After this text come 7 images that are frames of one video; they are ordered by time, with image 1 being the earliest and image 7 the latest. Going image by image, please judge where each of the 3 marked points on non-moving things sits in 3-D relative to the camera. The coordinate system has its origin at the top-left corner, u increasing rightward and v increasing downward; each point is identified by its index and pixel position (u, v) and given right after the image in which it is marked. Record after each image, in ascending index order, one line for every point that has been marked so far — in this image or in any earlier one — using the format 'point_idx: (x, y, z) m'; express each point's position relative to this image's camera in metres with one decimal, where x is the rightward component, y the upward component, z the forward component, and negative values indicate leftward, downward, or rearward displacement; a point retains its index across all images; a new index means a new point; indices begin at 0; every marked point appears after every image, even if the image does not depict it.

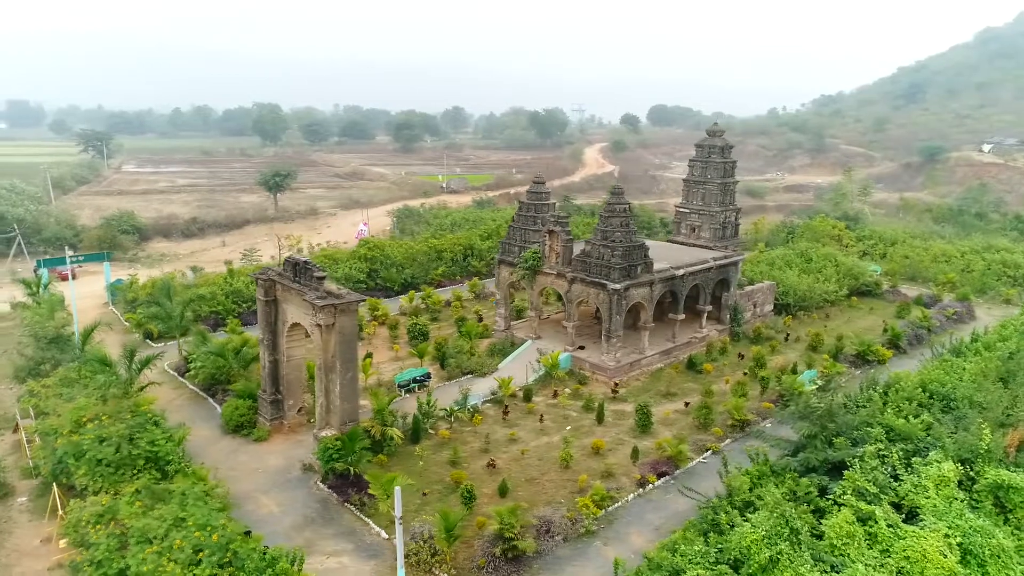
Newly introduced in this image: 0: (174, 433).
0: (-7.5, -3.2, +15.9) m
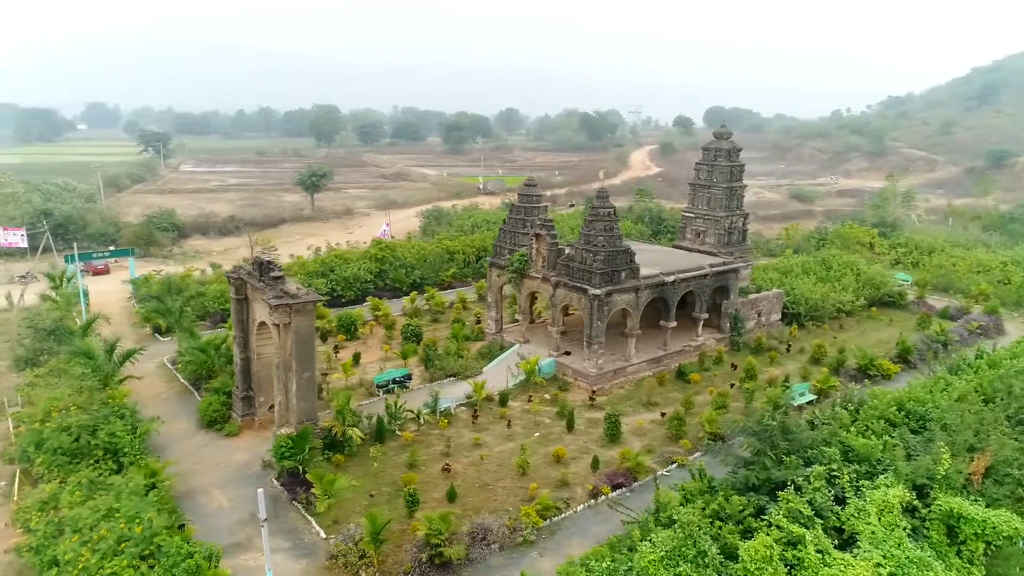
0: (-8.6, -3.1, +16.4) m
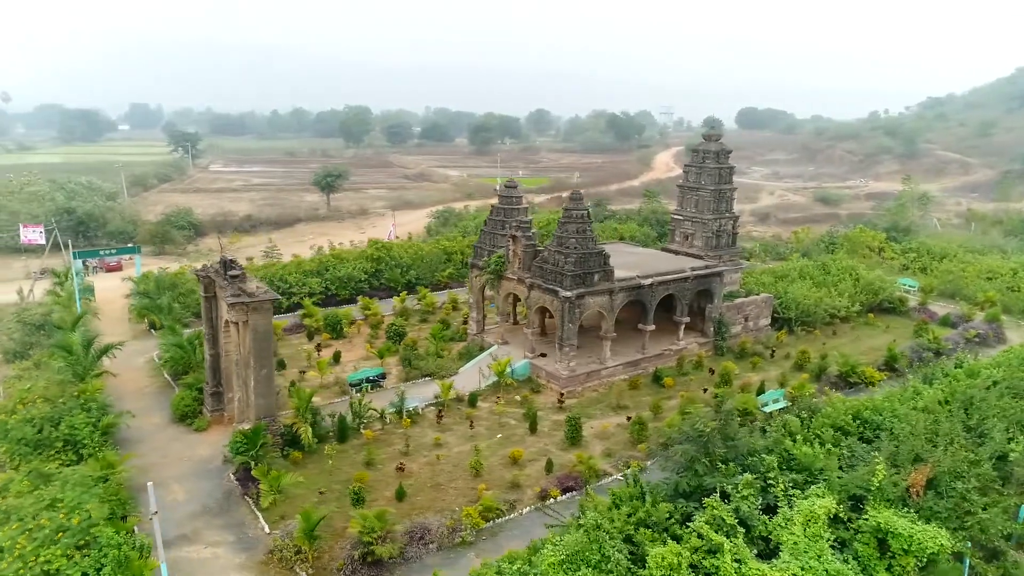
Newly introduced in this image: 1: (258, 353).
0: (-9.6, -3.1, +16.8) m
1: (-5.8, -1.5, +16.3) m
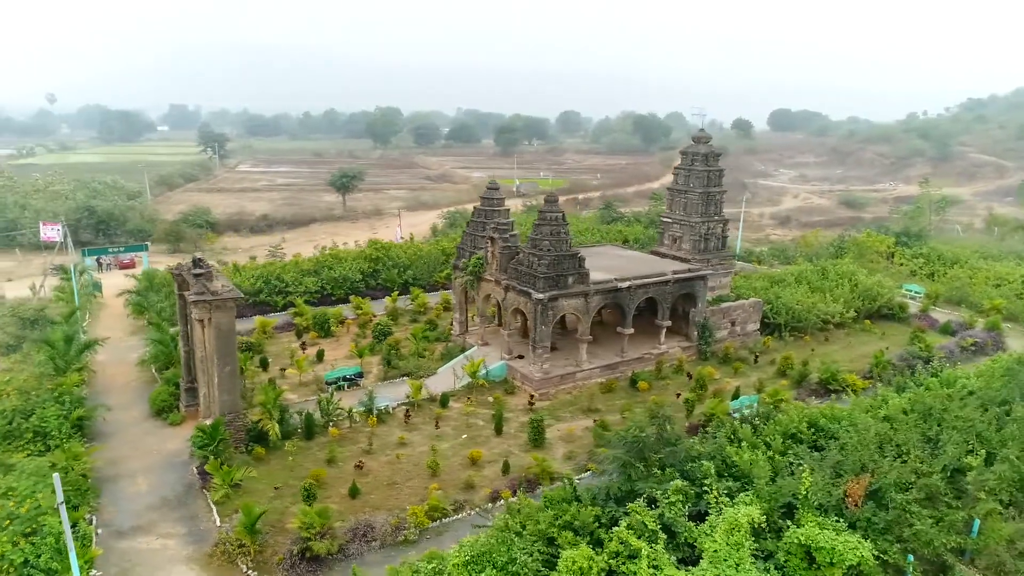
0: (-10.6, -3.0, +17.3) m
1: (-6.7, -1.4, +16.7) m
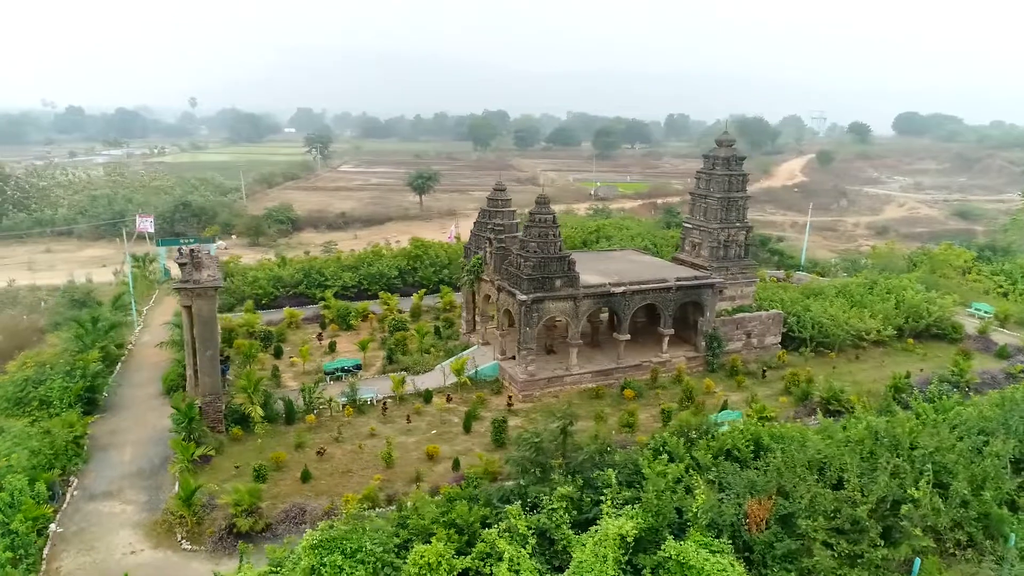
0: (-11.4, -2.6, +19.1) m
1: (-7.7, -1.2, +17.9) m
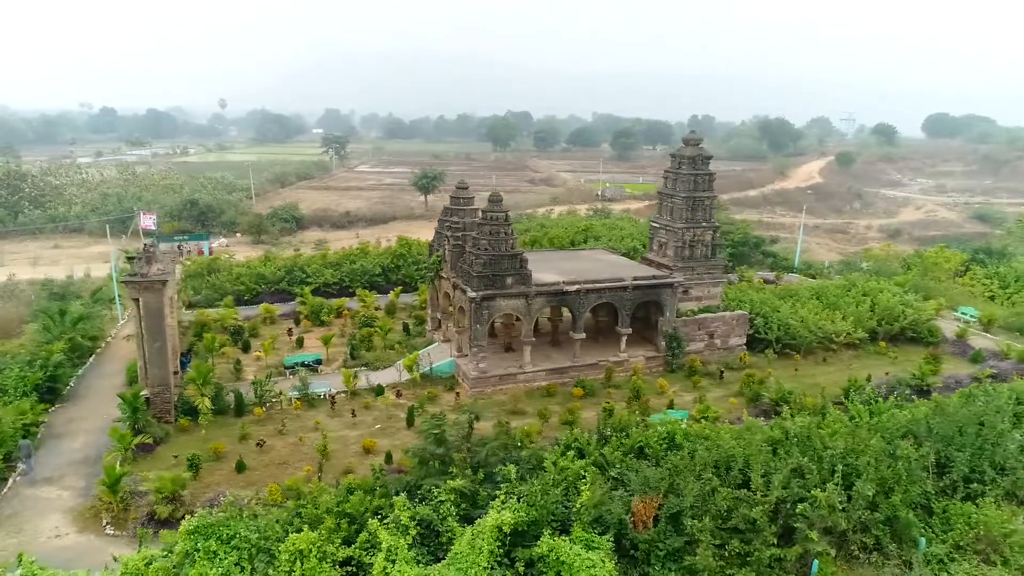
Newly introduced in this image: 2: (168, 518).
0: (-12.9, -2.4, +19.7) m
1: (-9.2, -1.0, +18.3) m
2: (-6.9, -4.6, +14.3) m
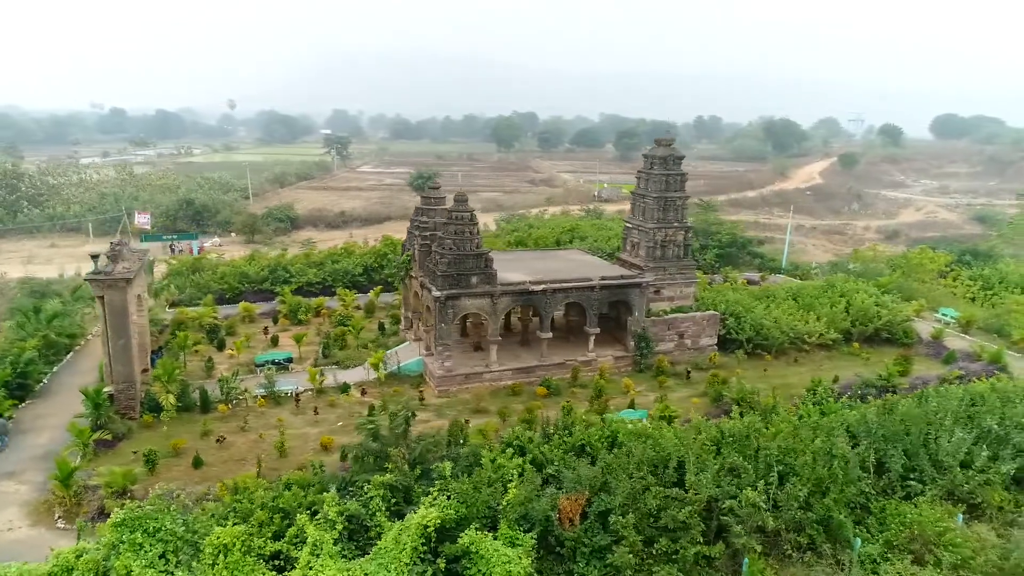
0: (-13.9, -2.3, +20.0) m
1: (-10.3, -1.0, +18.6) m
2: (-8.0, -4.6, +14.5) m
